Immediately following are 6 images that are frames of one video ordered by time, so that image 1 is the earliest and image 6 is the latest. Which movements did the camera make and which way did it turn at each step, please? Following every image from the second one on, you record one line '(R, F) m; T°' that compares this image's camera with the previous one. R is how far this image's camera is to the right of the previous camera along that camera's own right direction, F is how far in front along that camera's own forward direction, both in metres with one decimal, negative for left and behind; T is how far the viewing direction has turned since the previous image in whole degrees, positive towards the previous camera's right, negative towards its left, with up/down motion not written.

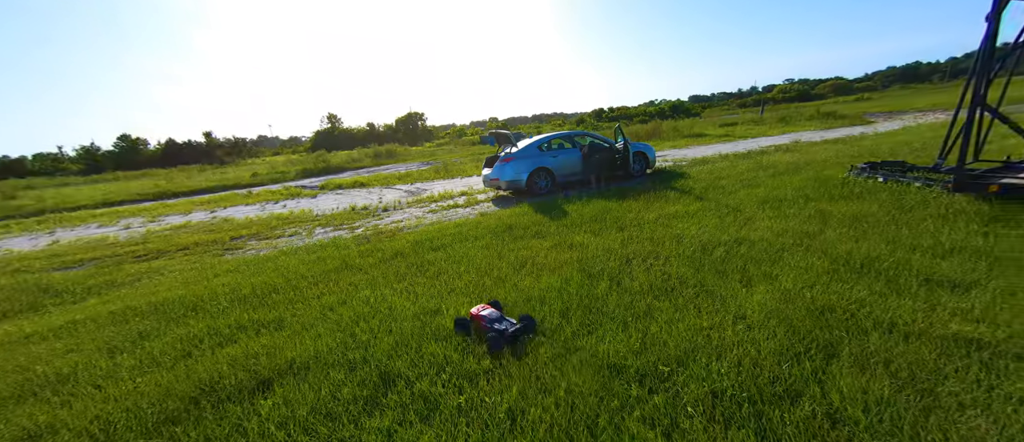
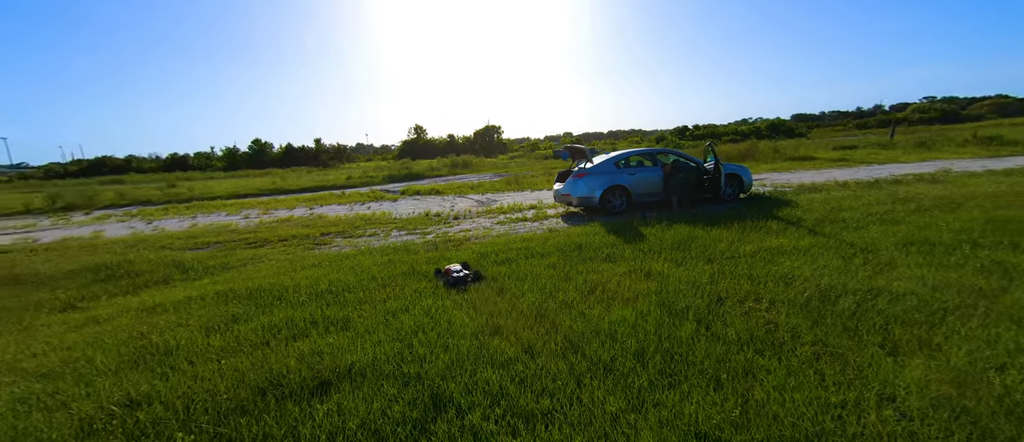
(0.0, +0.2) m; -11°
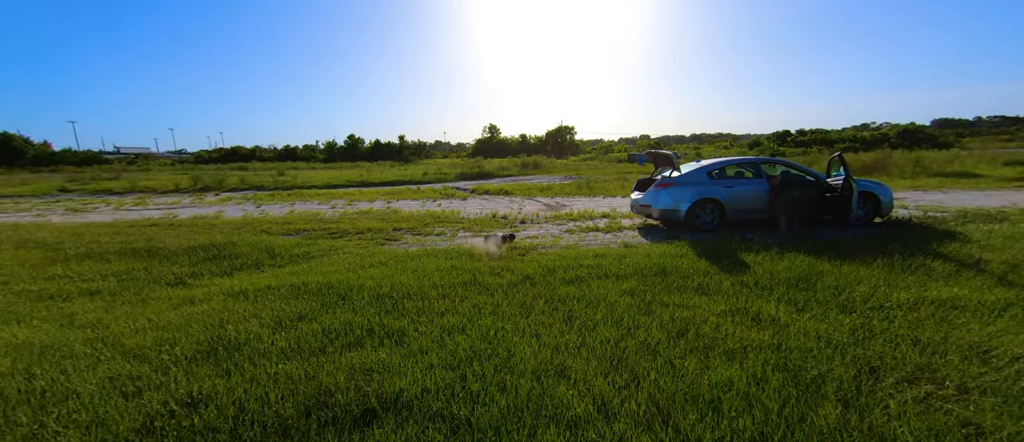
(-0.1, +0.4) m; -11°
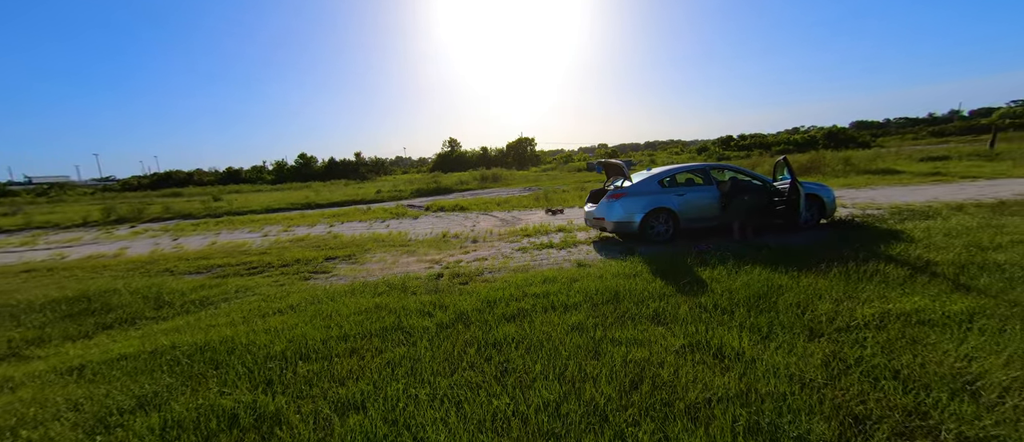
(+0.4, +0.6) m; +6°
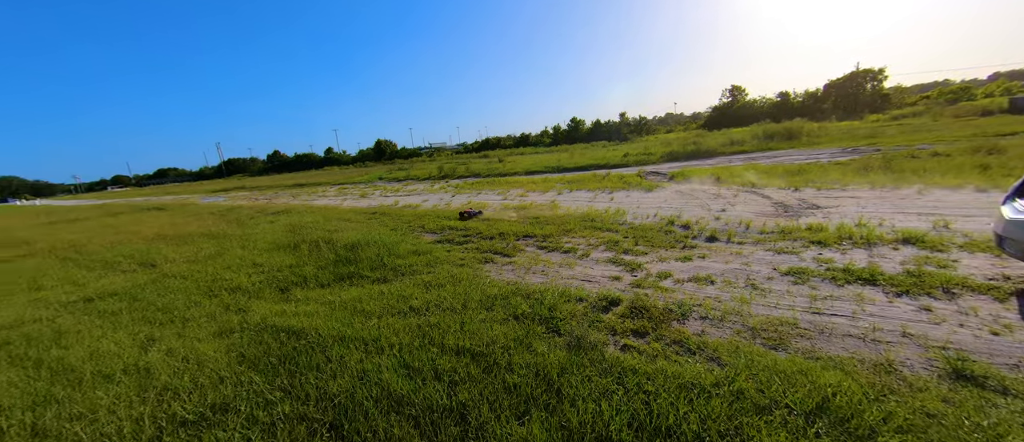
(+0.3, +2.1) m; -40°
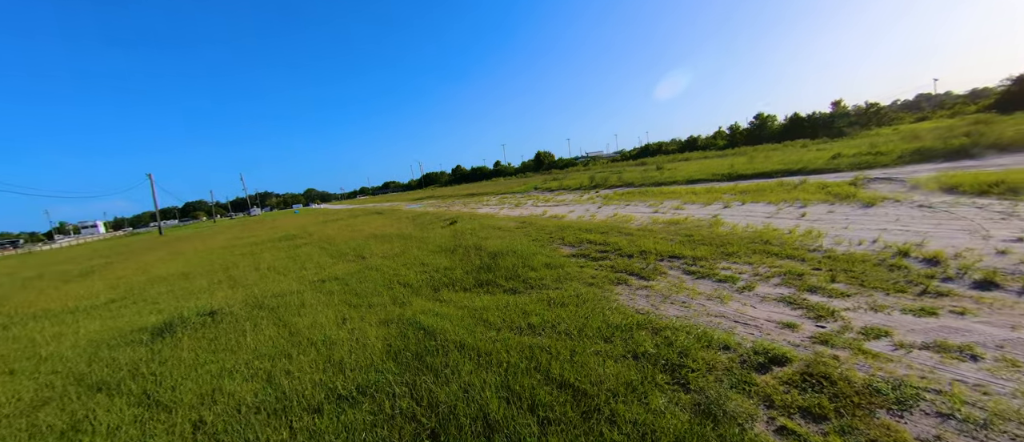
(+0.3, +0.3) m; -24°
